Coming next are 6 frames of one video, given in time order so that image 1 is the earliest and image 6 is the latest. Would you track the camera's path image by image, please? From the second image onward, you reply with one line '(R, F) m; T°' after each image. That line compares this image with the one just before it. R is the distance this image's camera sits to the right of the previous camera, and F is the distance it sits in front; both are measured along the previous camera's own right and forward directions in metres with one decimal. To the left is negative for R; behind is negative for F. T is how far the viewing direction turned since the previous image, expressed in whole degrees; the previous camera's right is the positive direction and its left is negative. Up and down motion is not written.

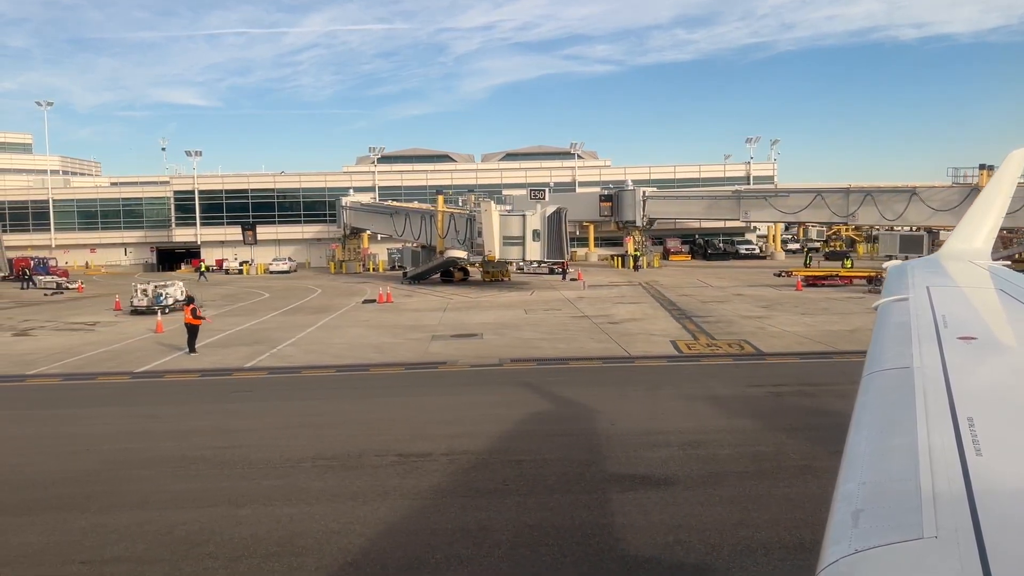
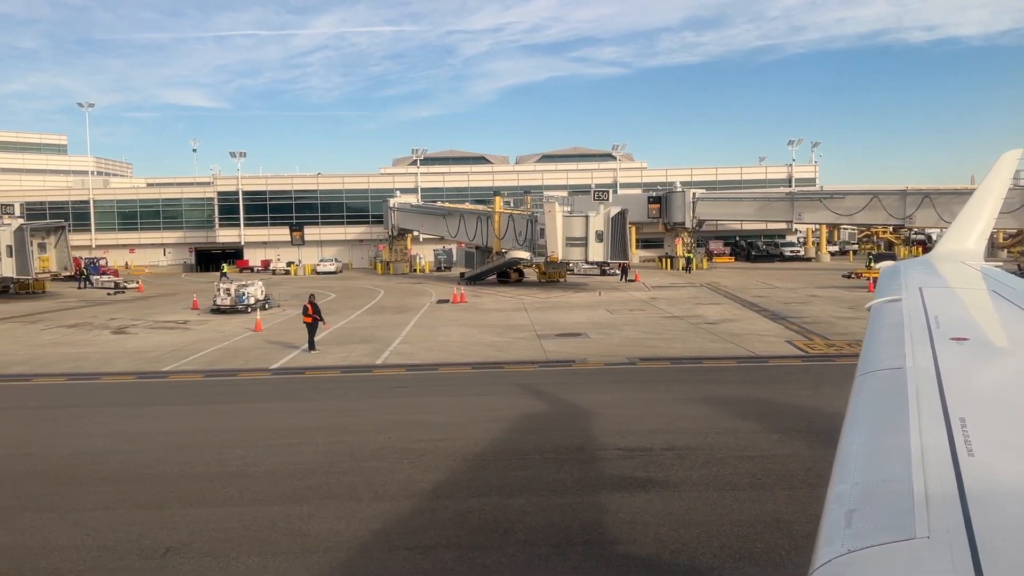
(-2.7, -0.2) m; 0°
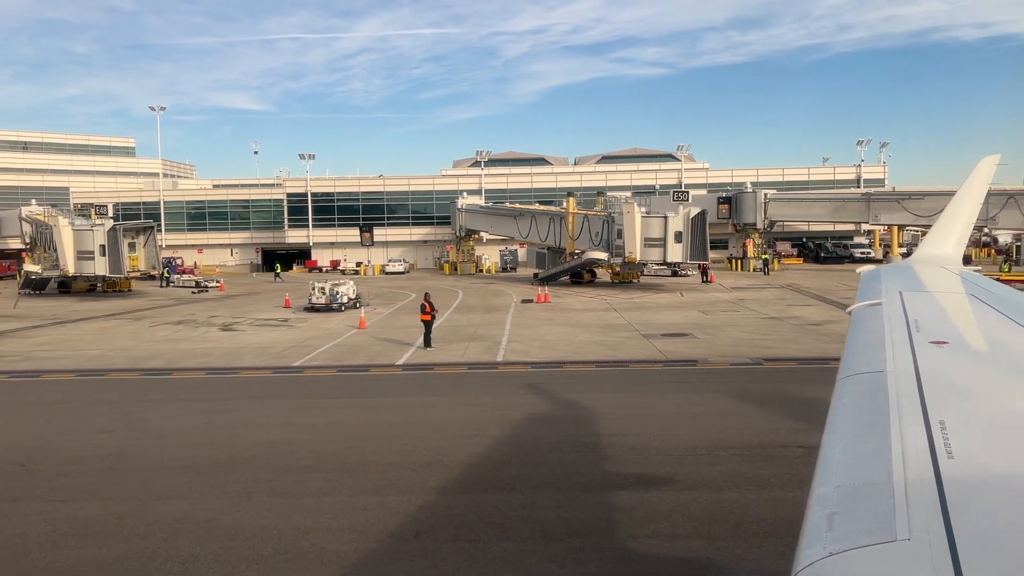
(-1.9, -0.3) m; -3°
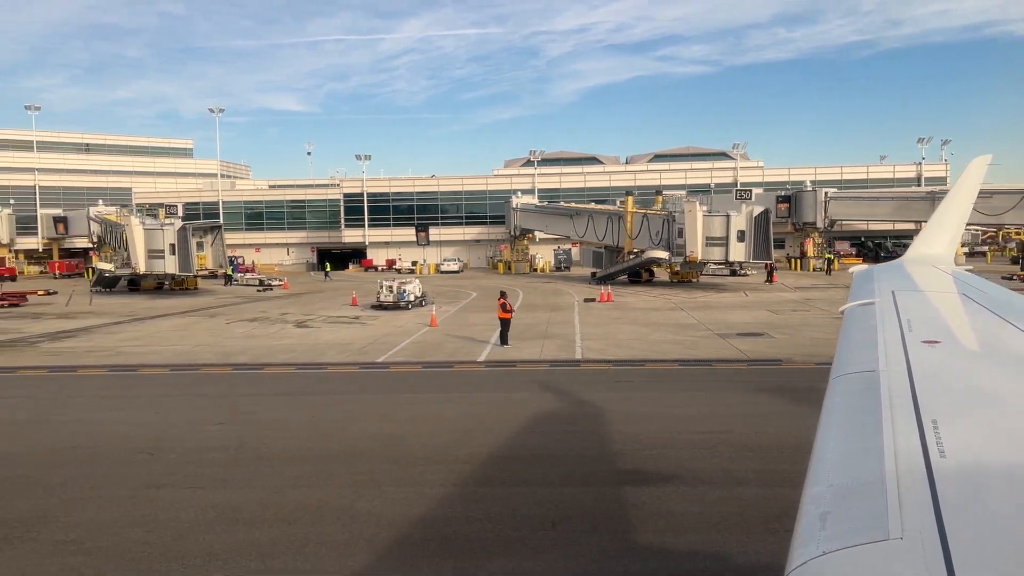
(-0.9, -0.2) m; -3°
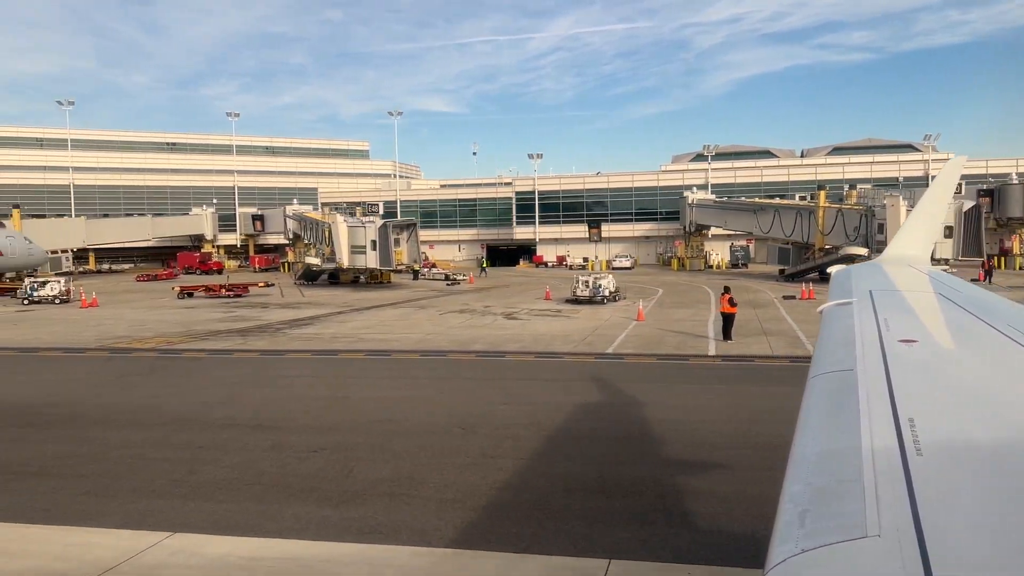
(-2.3, -0.8) m; -11°
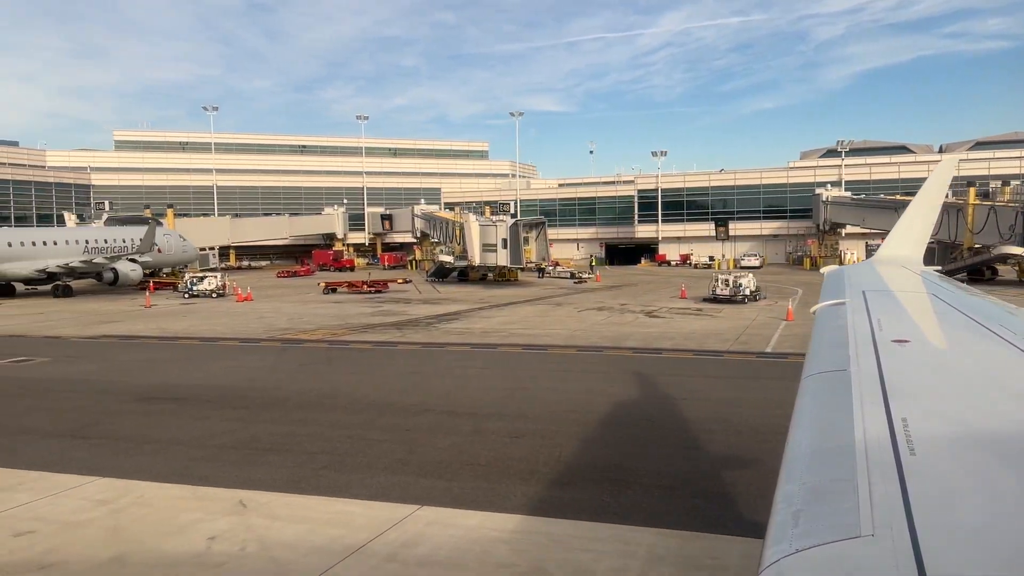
(-1.5, -0.7) m; -8°
